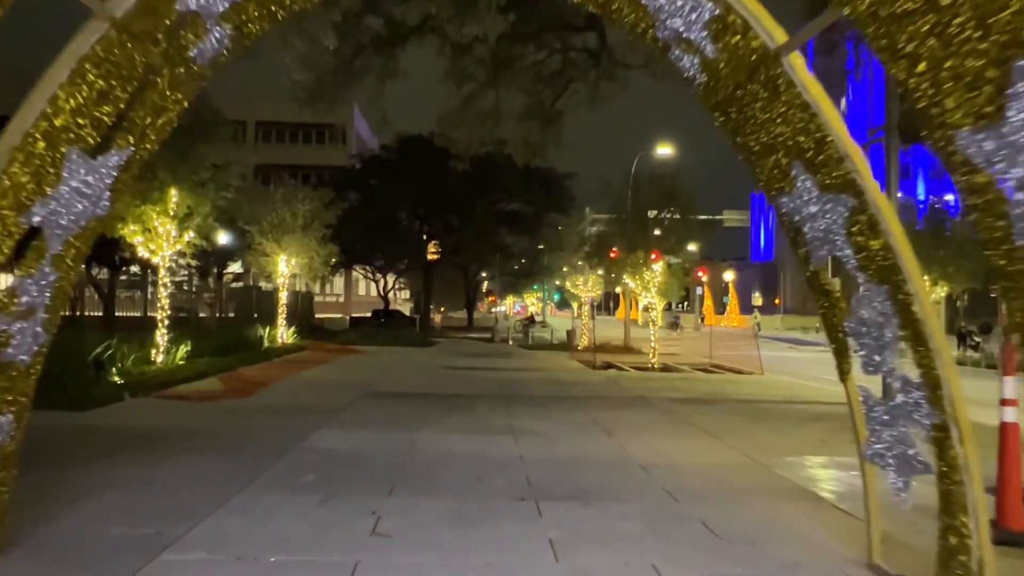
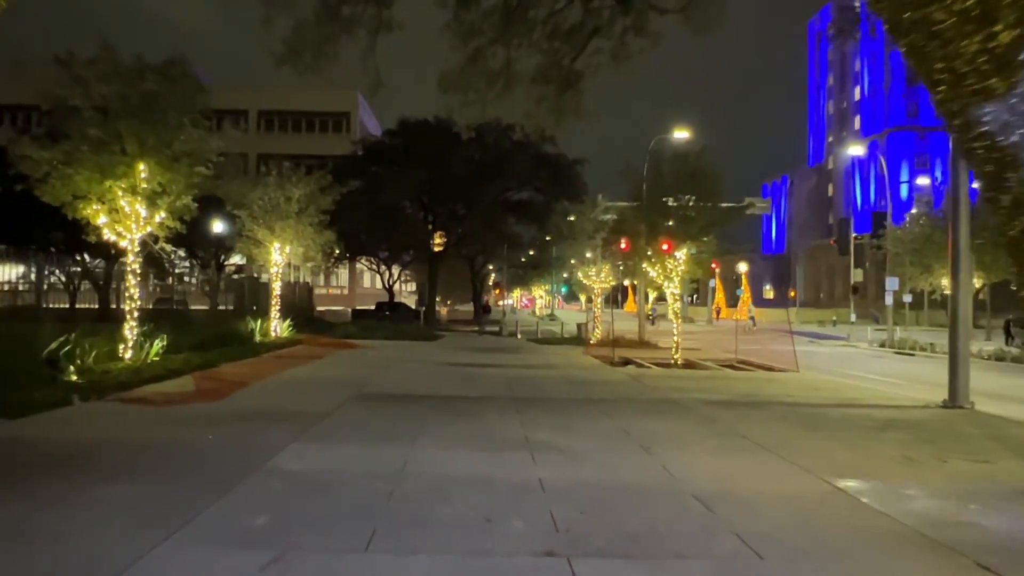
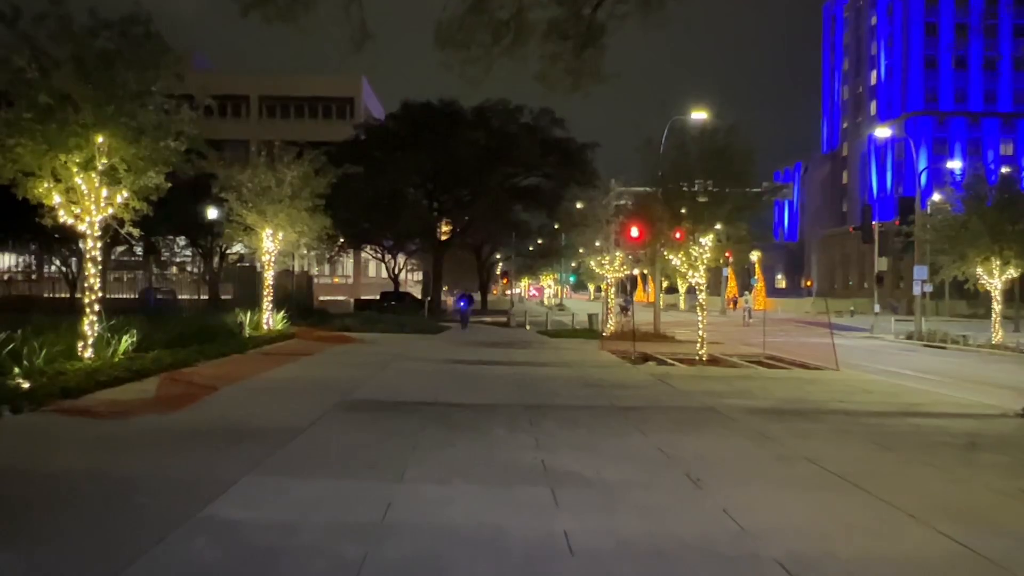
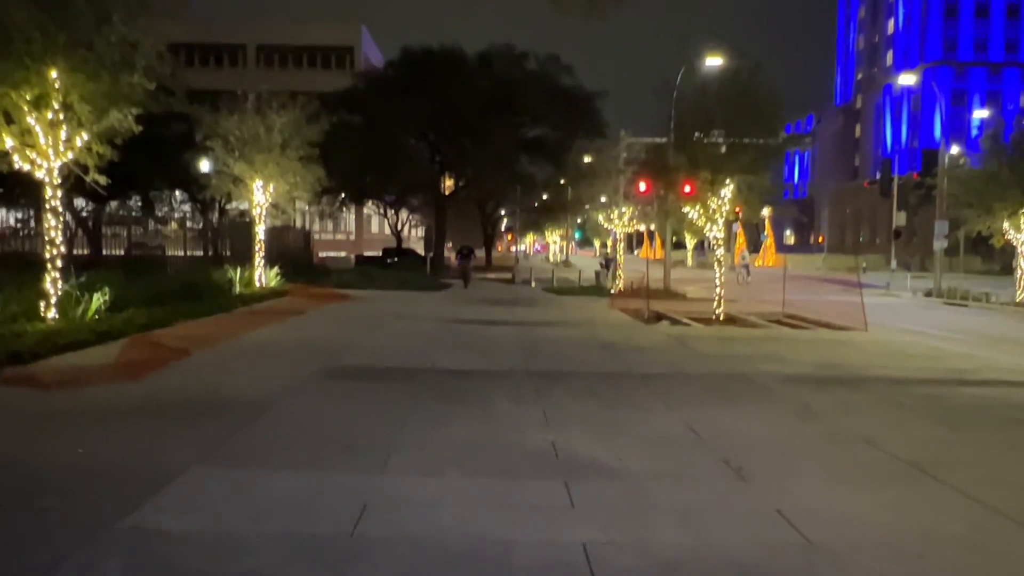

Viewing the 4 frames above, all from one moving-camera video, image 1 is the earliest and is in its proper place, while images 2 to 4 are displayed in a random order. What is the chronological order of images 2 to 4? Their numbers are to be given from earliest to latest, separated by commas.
2, 3, 4
